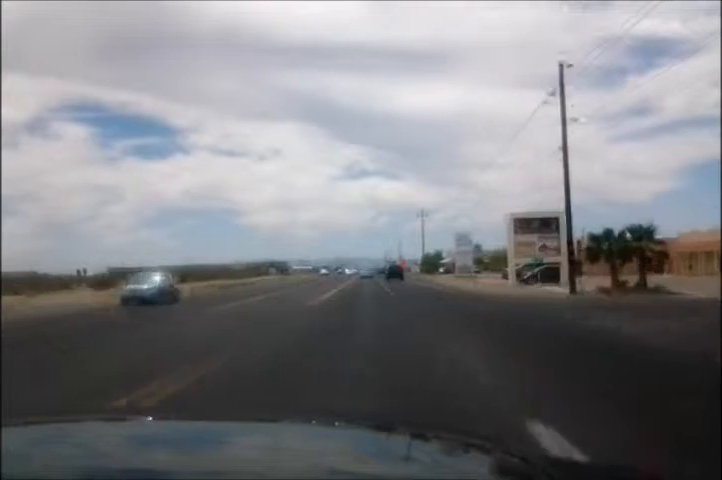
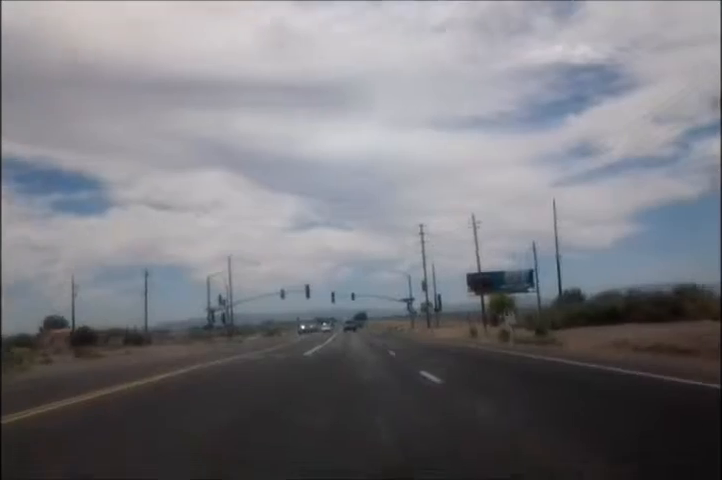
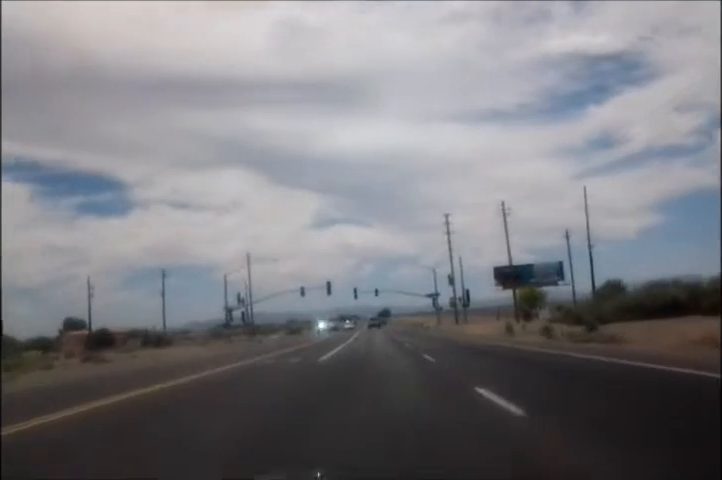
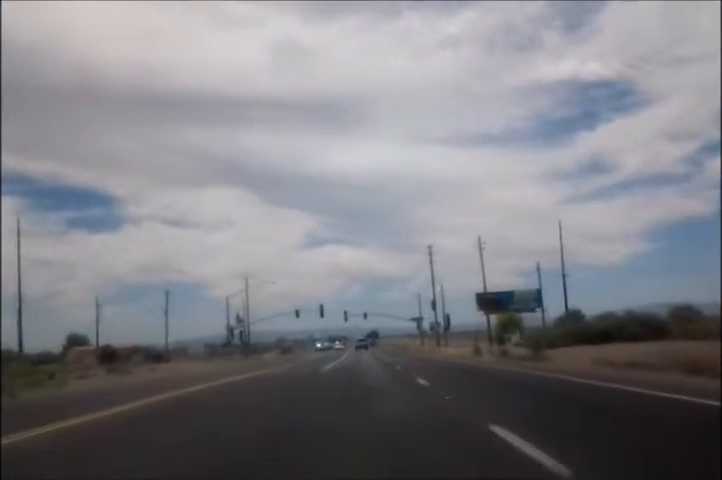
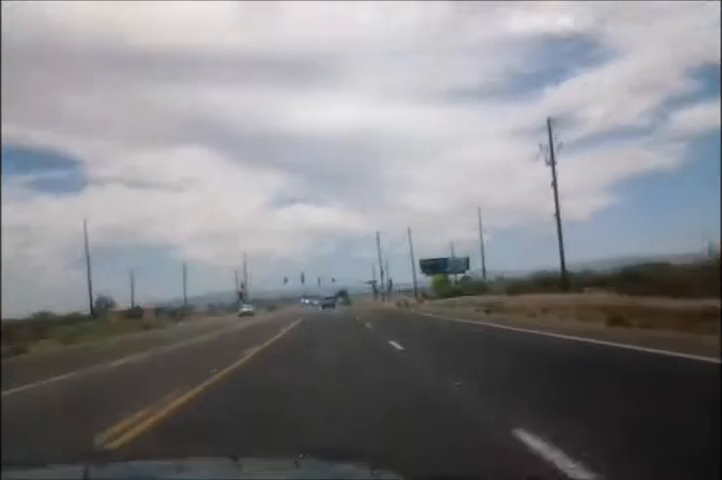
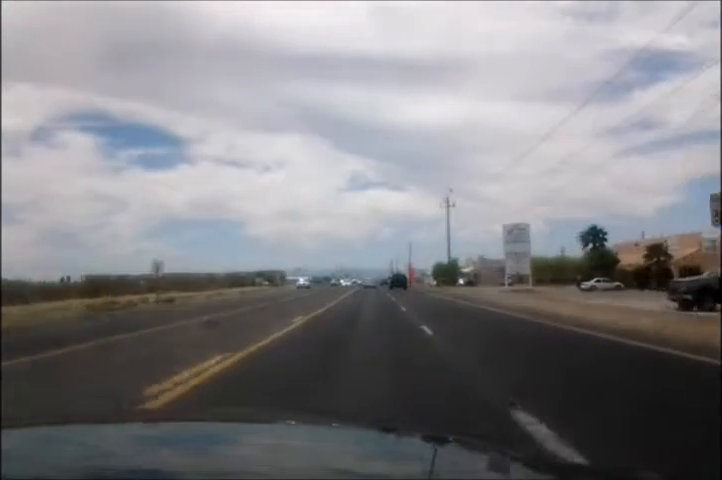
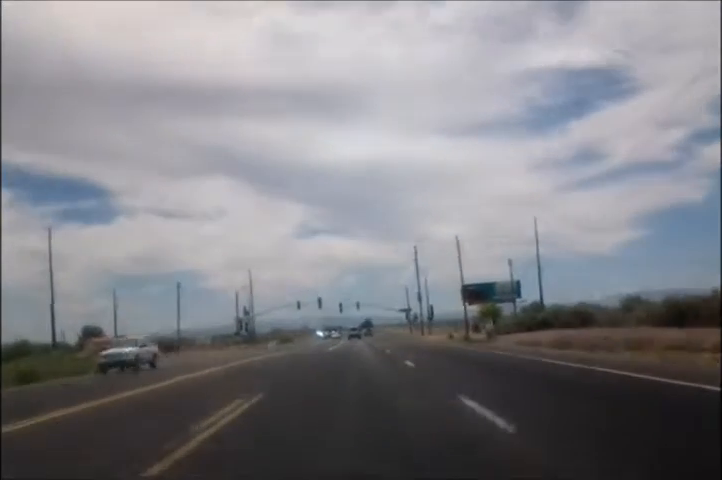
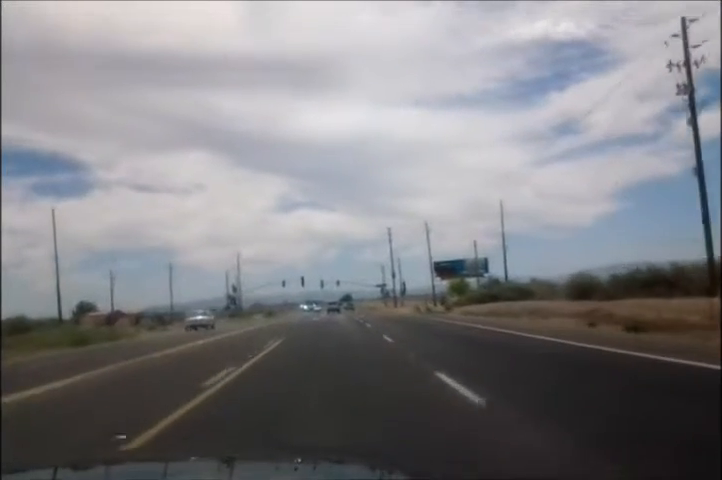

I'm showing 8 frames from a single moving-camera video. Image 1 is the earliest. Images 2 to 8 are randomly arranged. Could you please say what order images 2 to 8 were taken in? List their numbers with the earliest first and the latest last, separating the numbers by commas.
6, 5, 8, 7, 4, 2, 3
